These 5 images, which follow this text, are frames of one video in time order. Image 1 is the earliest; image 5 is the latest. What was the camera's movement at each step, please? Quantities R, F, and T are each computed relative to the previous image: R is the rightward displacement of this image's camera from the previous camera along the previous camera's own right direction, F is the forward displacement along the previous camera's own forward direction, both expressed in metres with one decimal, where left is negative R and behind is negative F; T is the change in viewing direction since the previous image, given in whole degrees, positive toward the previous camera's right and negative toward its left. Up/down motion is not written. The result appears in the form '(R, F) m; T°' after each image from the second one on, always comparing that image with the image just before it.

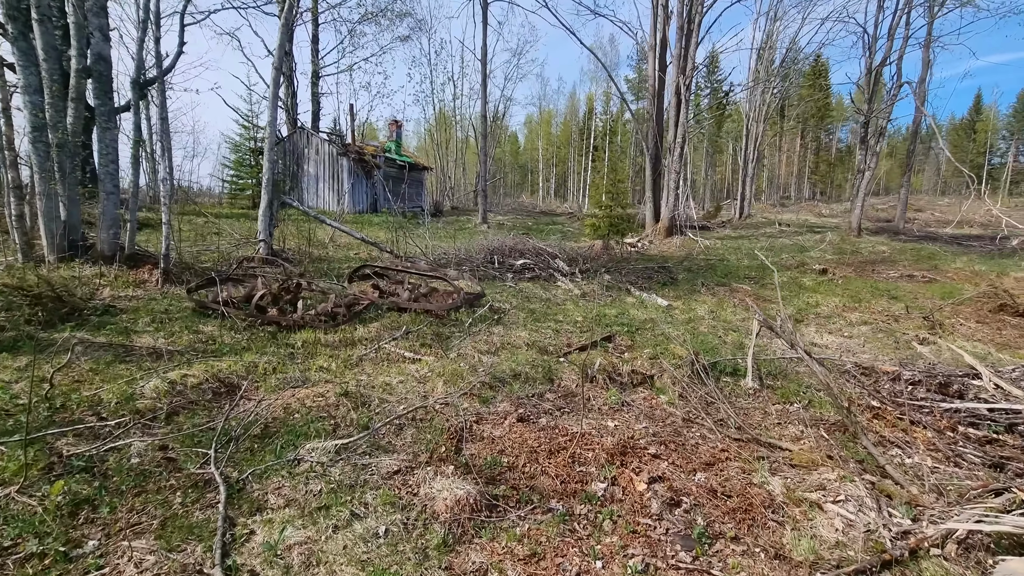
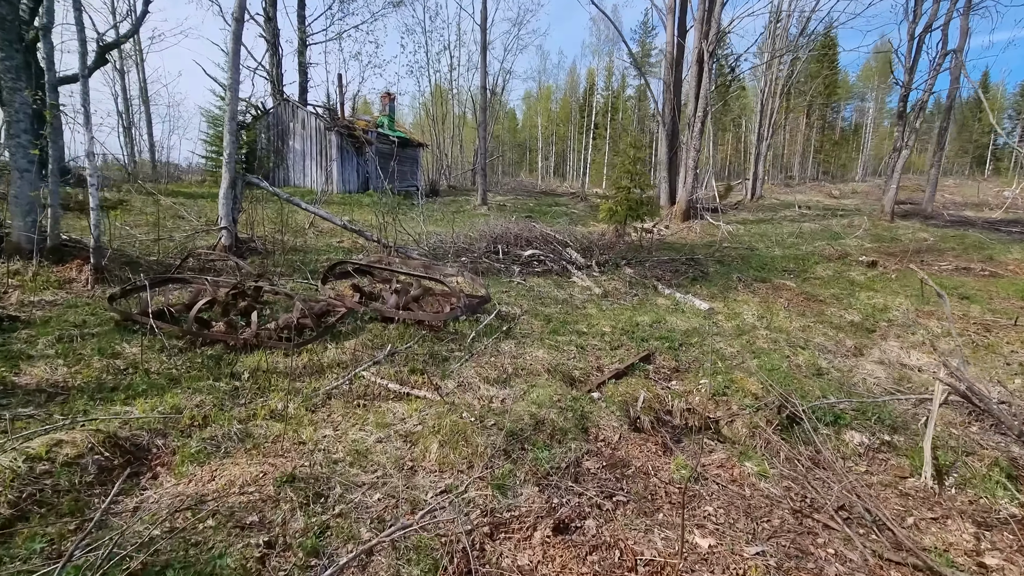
(-0.1, +1.1) m; 0°
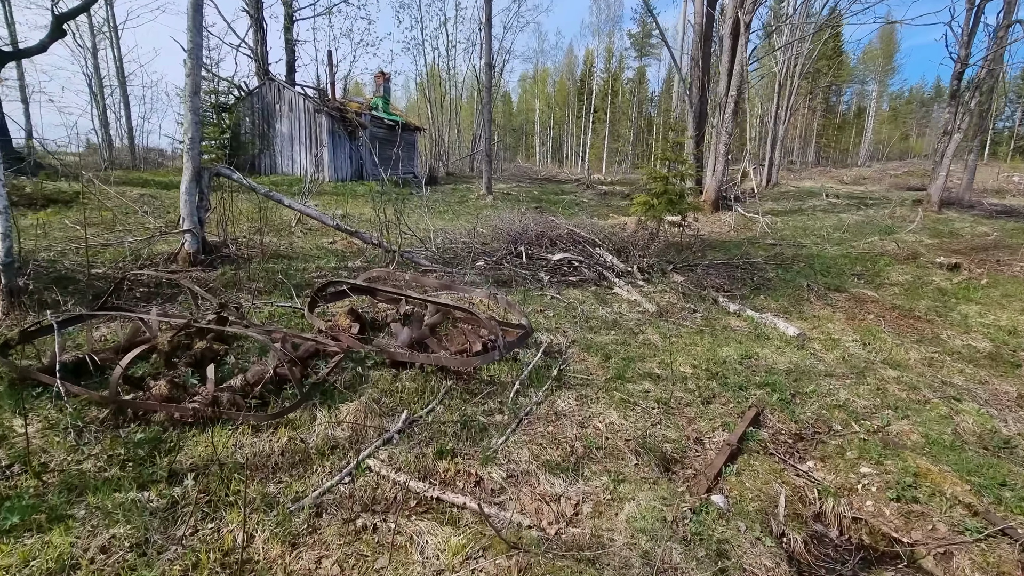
(-0.4, +1.1) m; +1°
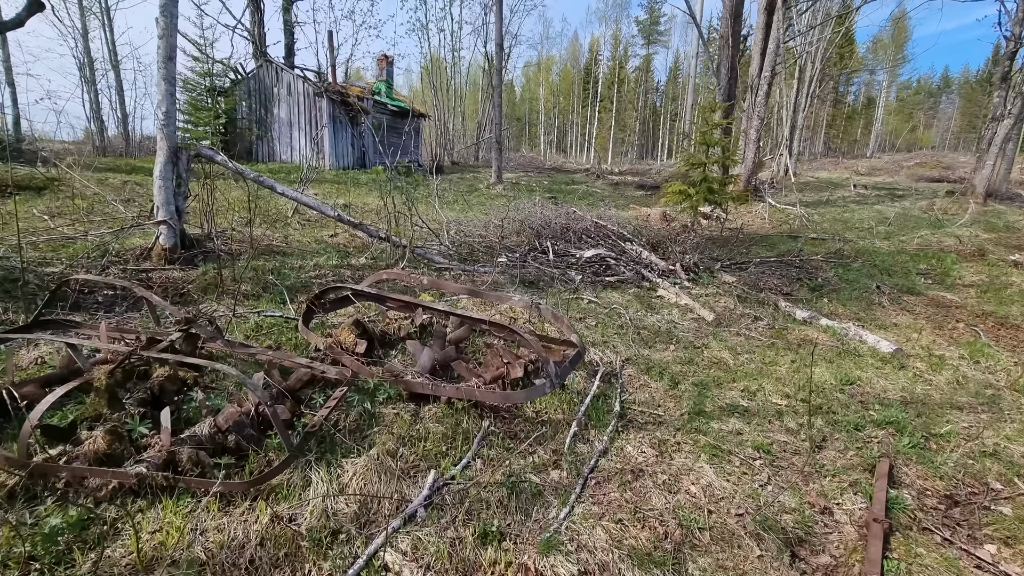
(-0.3, +0.7) m; 0°
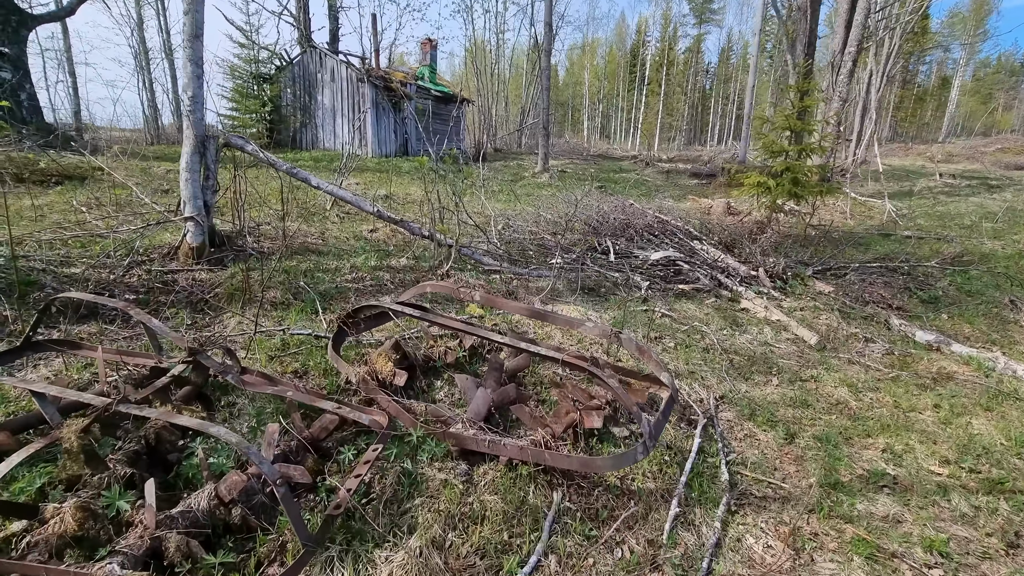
(-0.2, +0.5) m; -4°
